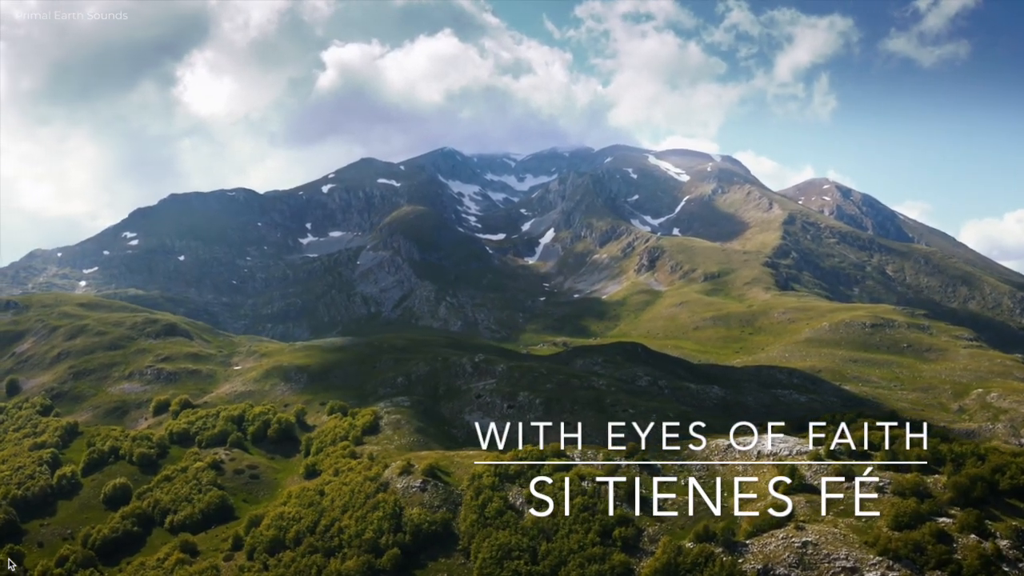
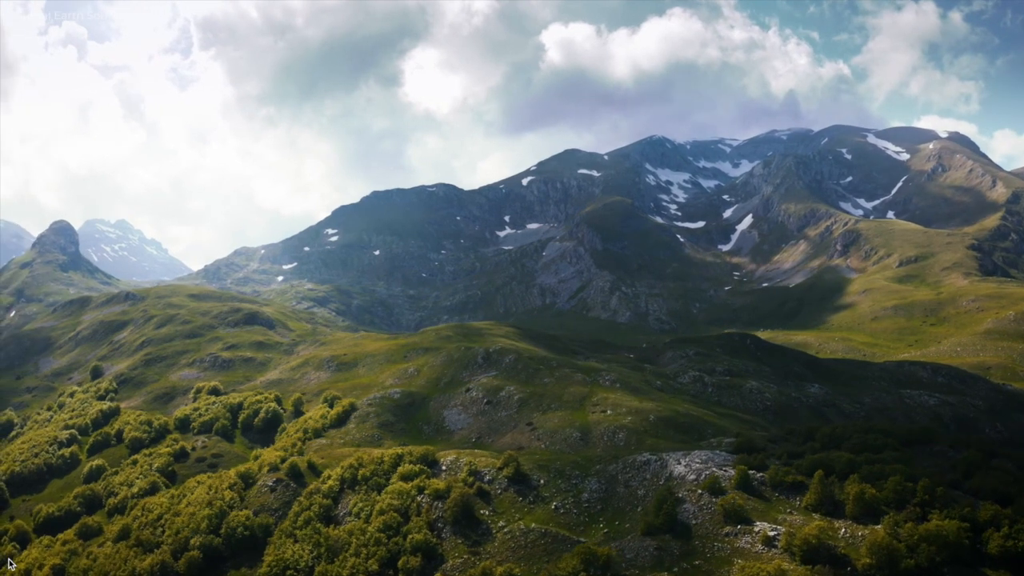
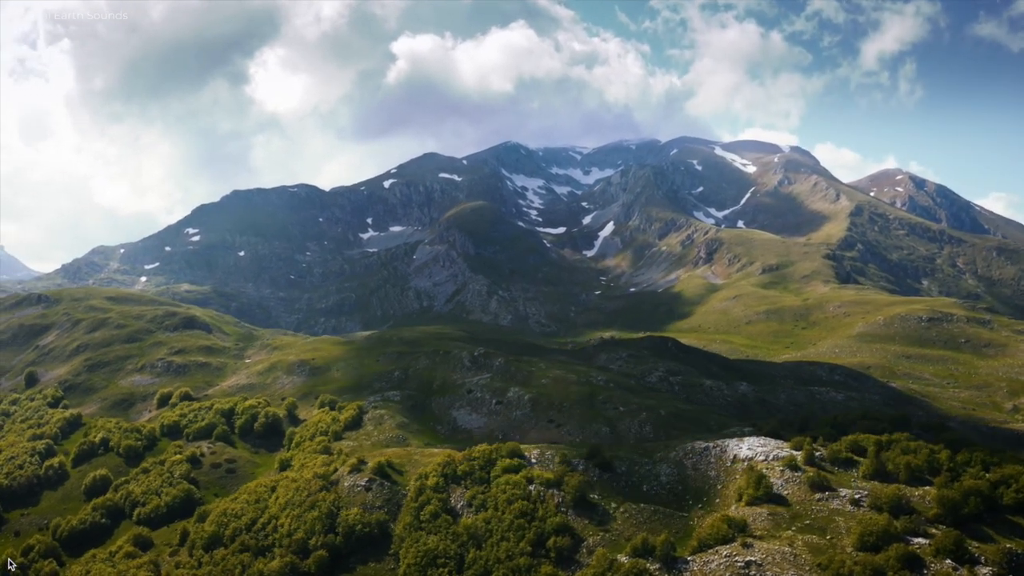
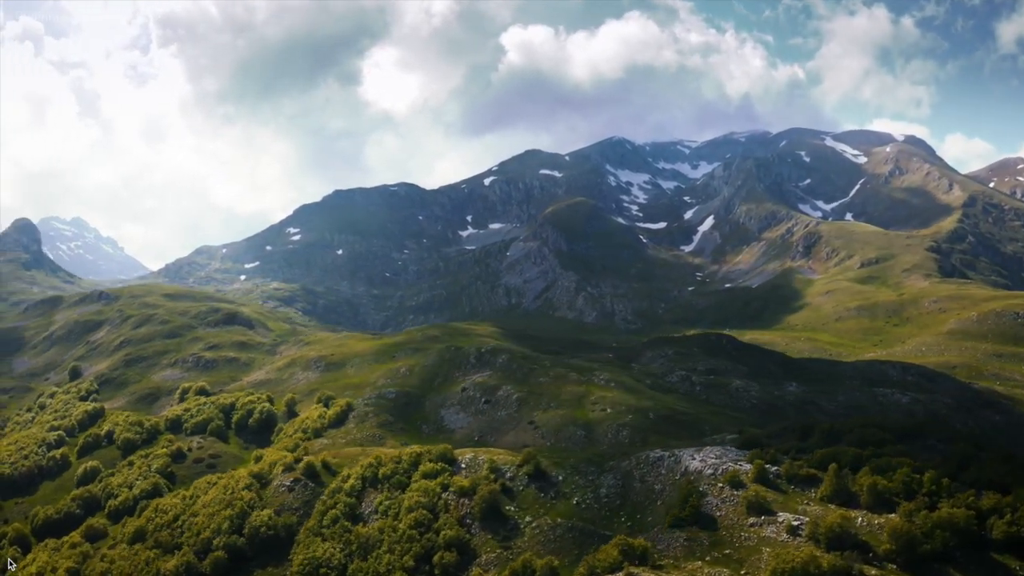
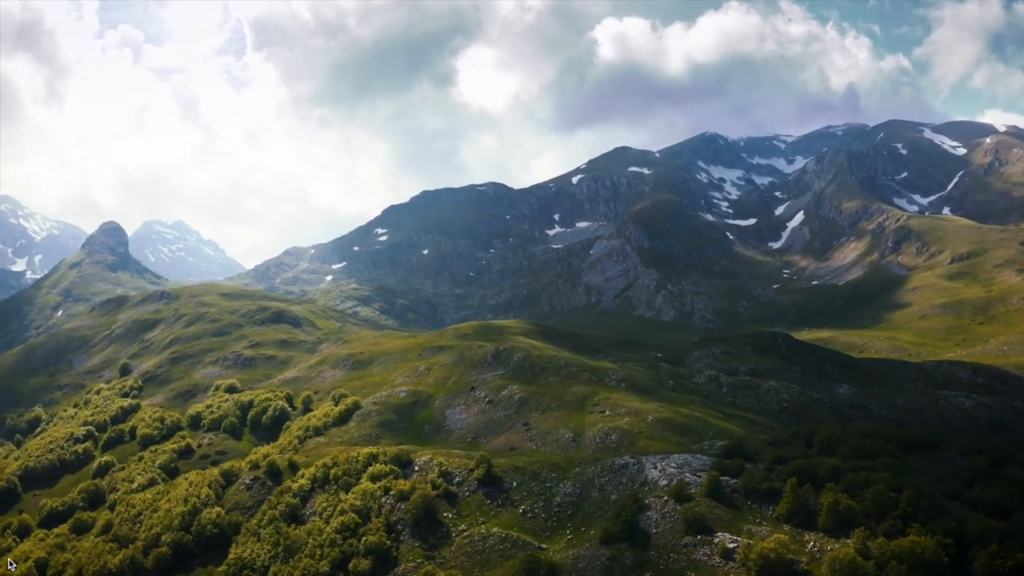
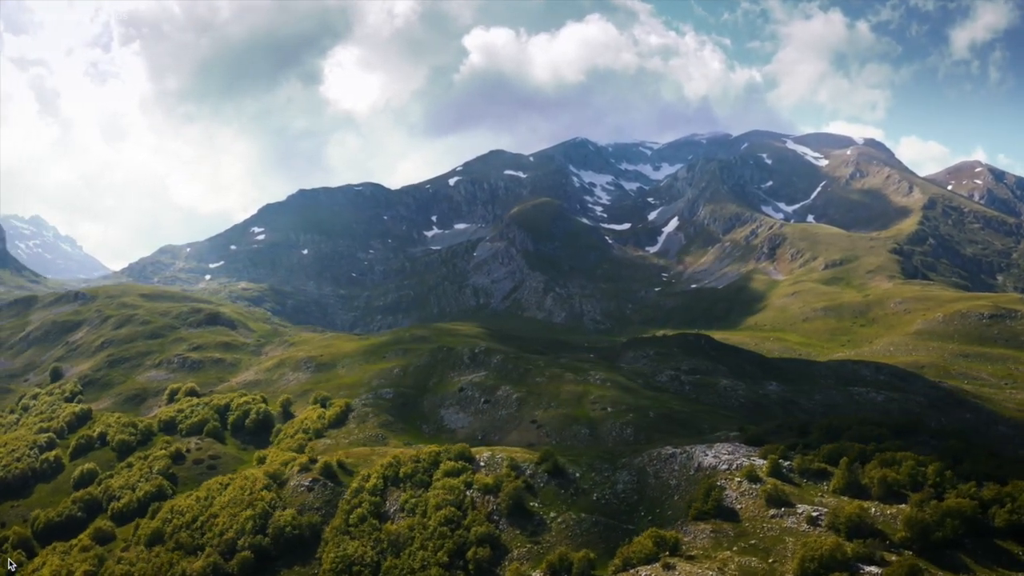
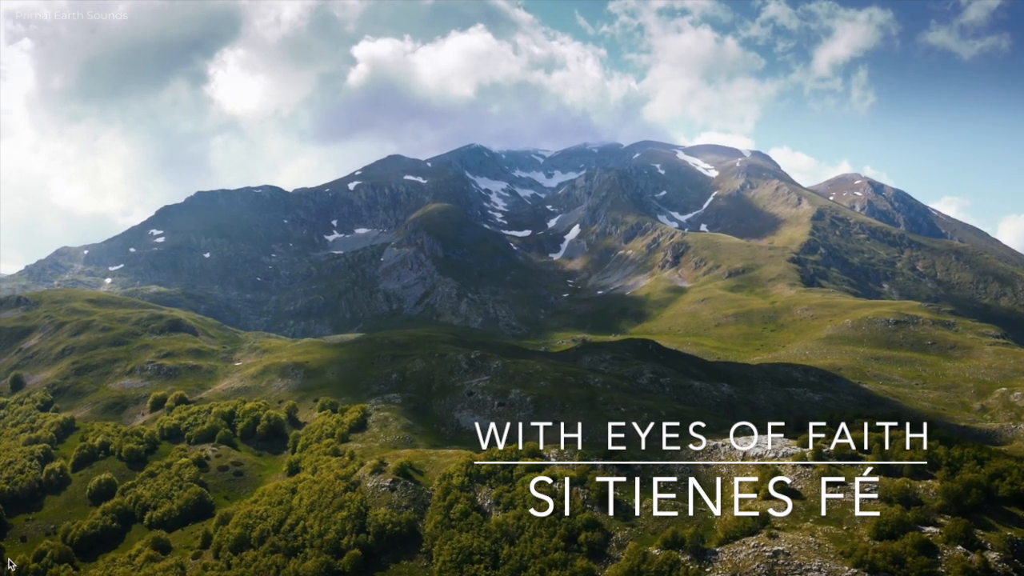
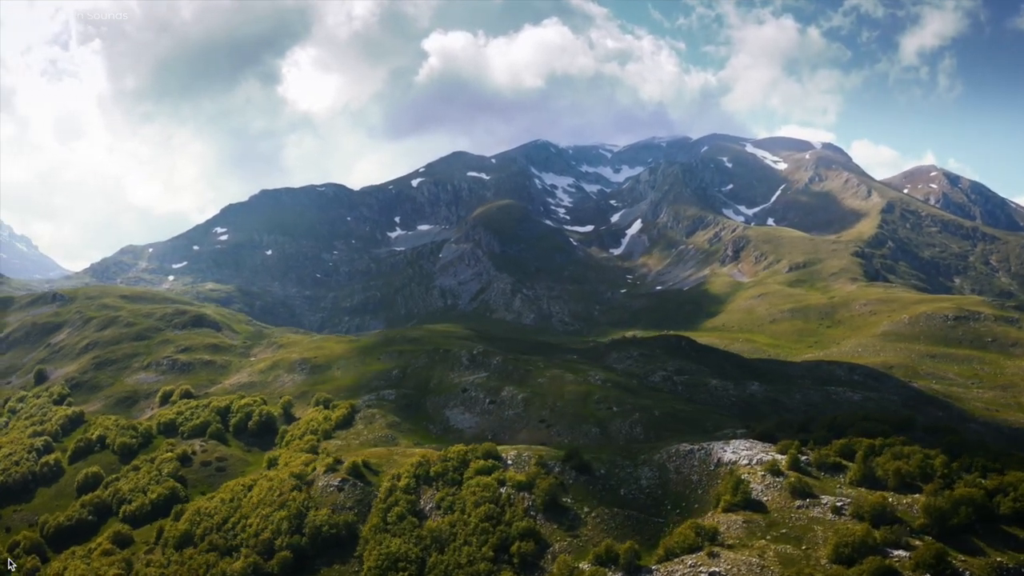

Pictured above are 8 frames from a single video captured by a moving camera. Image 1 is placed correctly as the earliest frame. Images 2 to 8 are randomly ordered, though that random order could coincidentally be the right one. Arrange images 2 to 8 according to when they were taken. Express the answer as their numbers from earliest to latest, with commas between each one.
7, 3, 8, 6, 4, 2, 5
